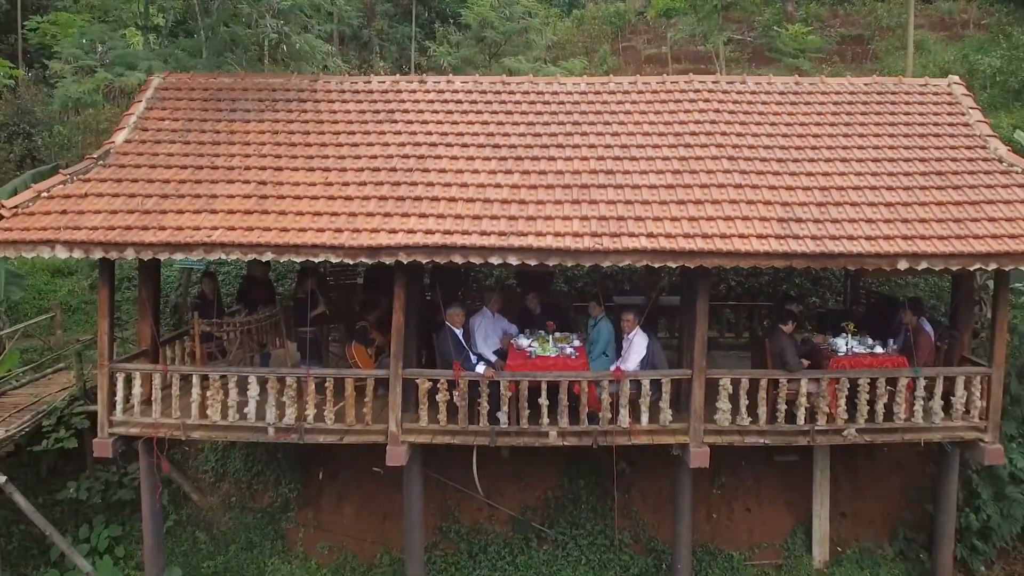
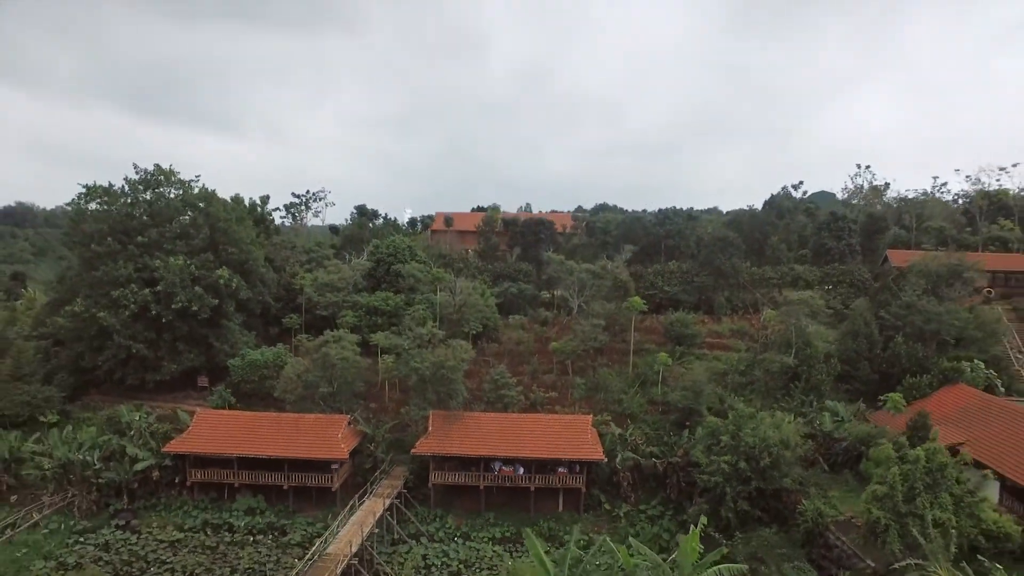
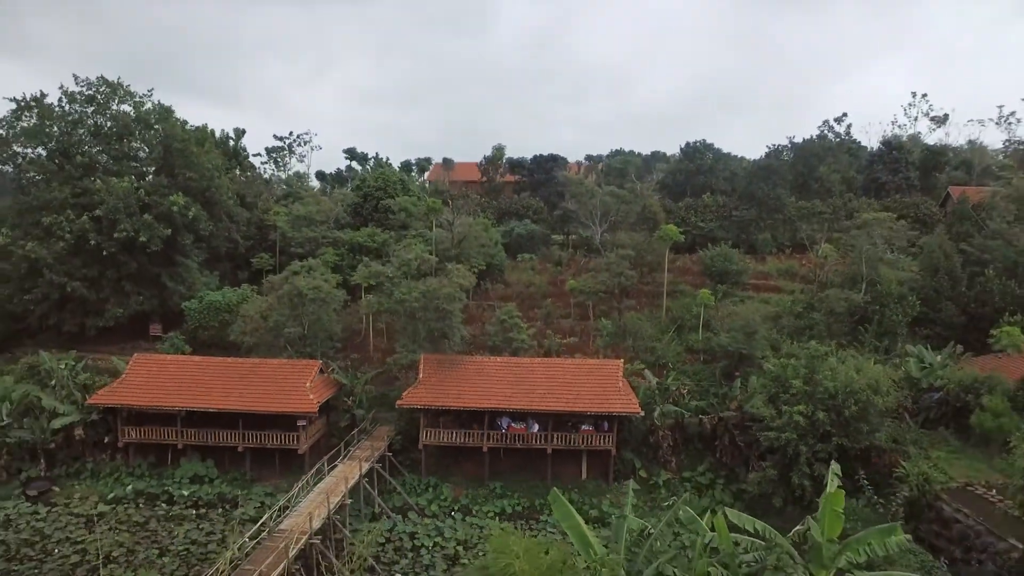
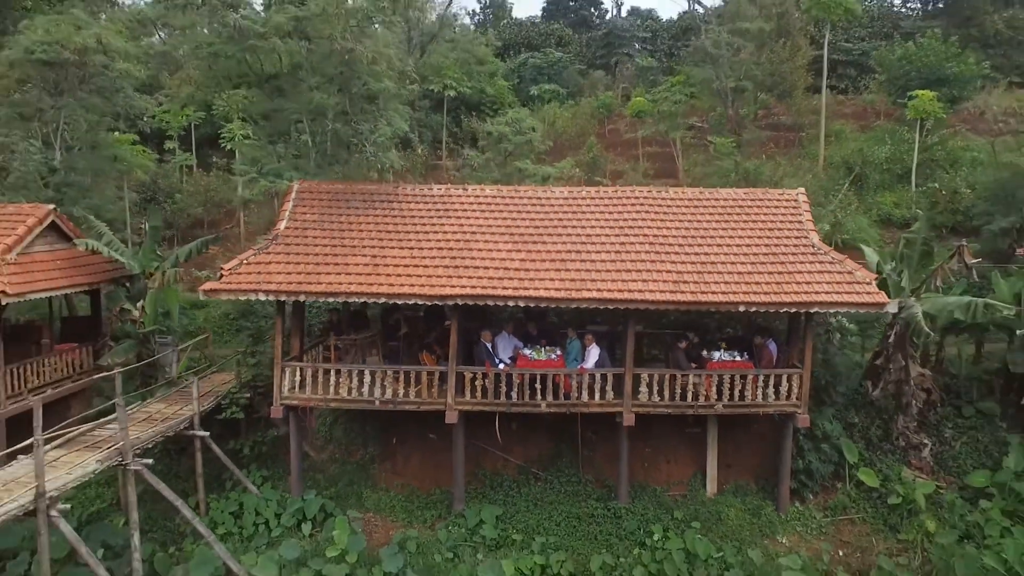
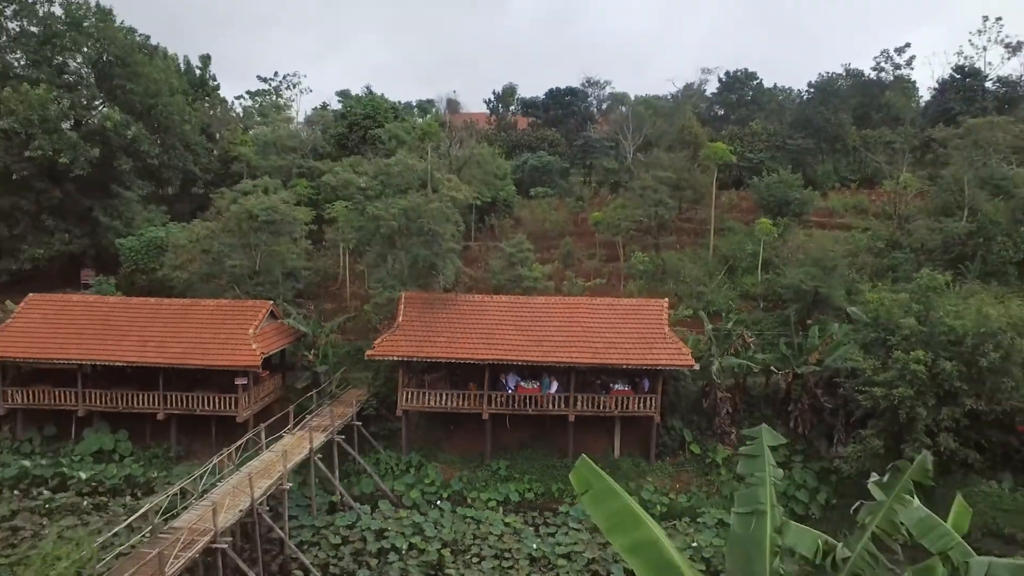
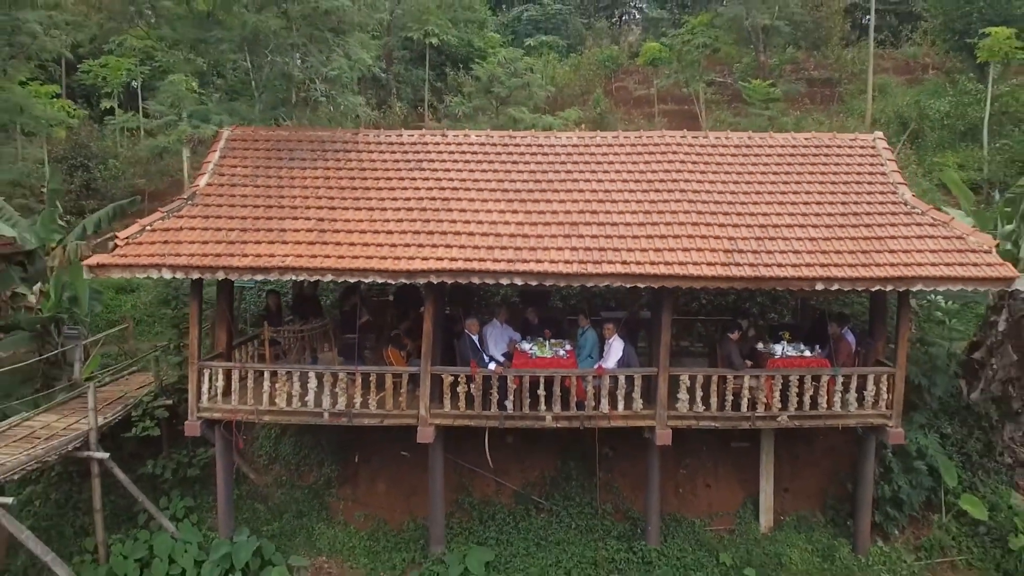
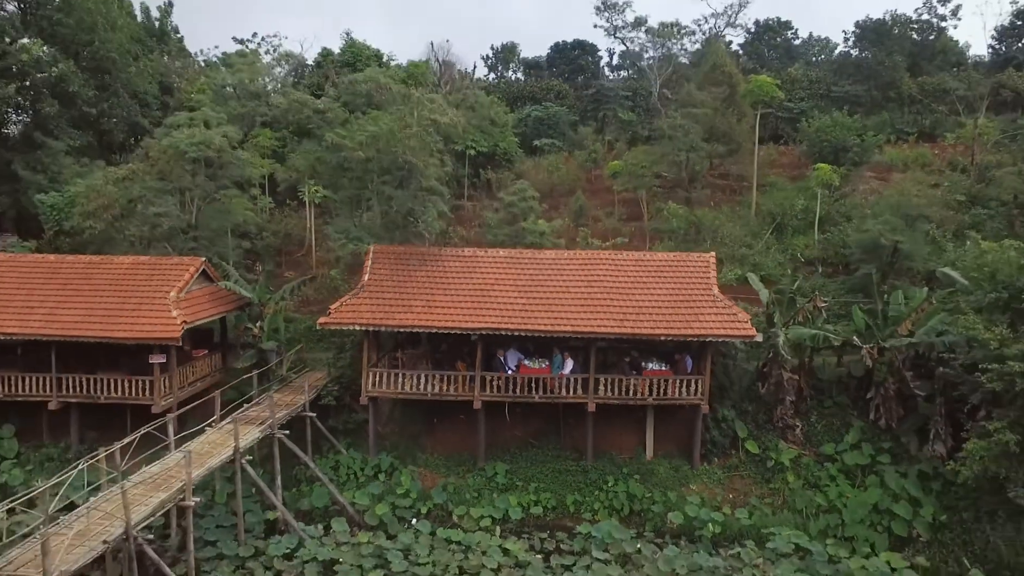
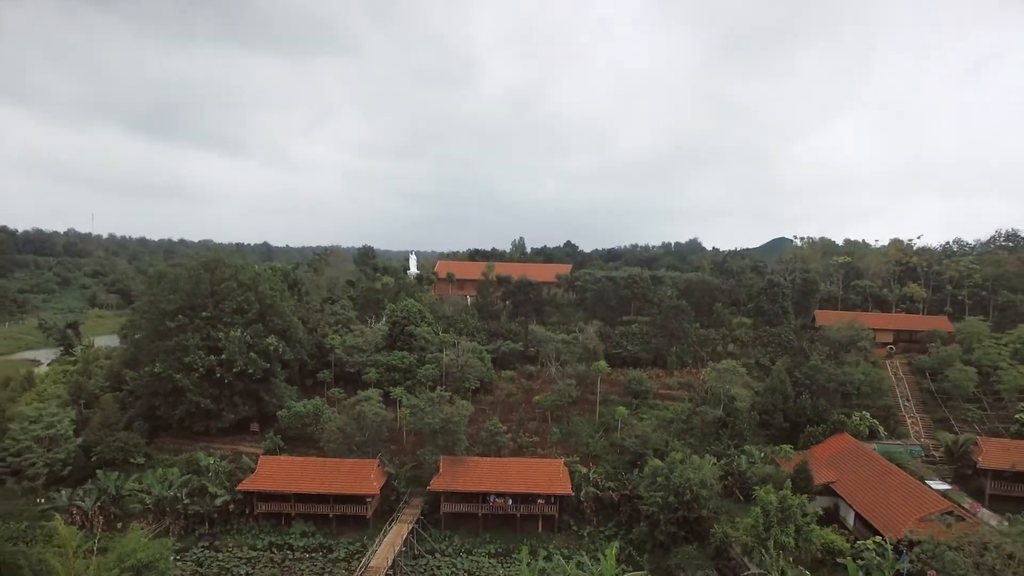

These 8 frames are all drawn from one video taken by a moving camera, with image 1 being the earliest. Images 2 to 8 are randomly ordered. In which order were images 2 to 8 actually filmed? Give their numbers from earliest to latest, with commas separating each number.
6, 4, 7, 5, 3, 2, 8
